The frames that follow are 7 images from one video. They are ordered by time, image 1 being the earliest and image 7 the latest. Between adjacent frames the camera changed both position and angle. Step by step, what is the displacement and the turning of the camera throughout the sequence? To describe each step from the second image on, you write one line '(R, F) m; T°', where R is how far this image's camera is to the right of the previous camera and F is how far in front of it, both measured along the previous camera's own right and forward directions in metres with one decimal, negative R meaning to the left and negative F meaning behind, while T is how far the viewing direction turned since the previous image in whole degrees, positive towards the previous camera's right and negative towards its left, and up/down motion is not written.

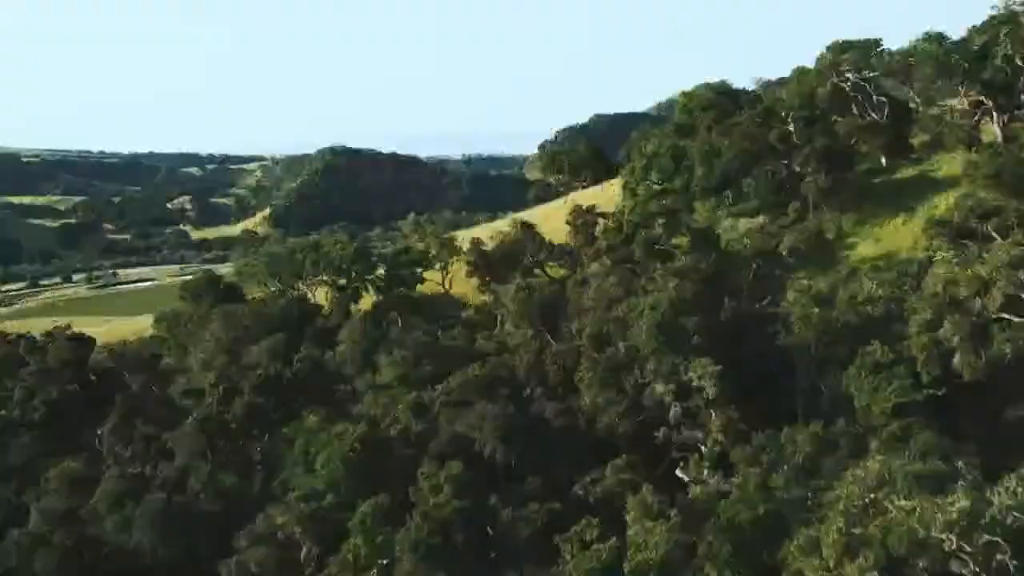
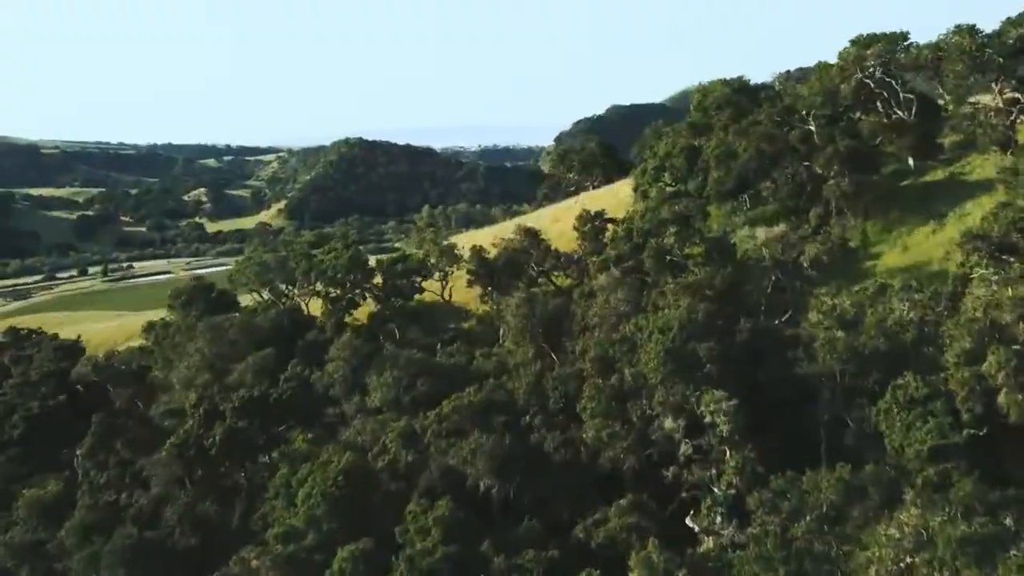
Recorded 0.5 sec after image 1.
(+0.6, +2.9) m; -1°
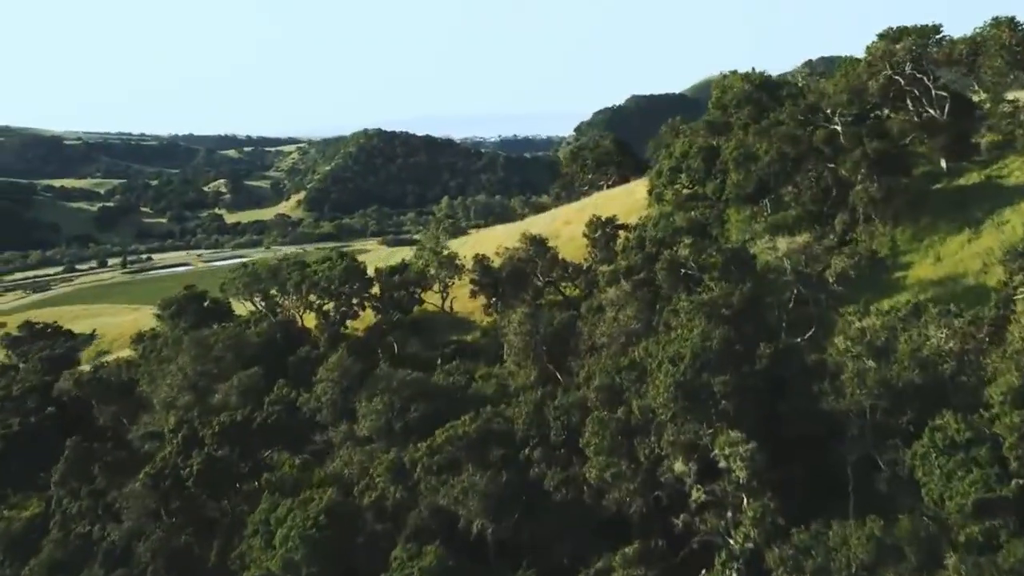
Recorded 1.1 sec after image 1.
(+0.7, +2.9) m; -1°
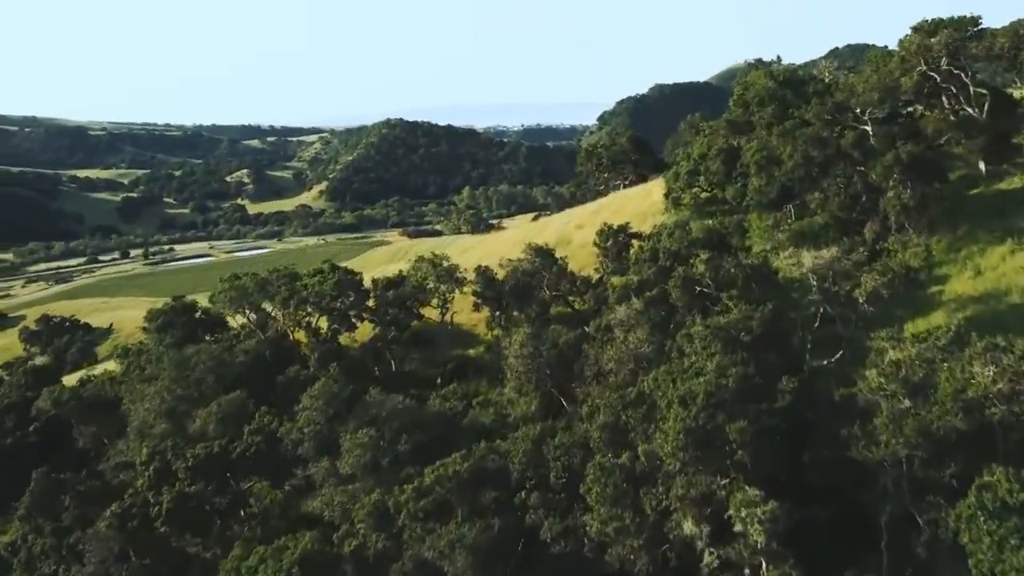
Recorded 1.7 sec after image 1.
(+0.8, +3.1) m; -1°
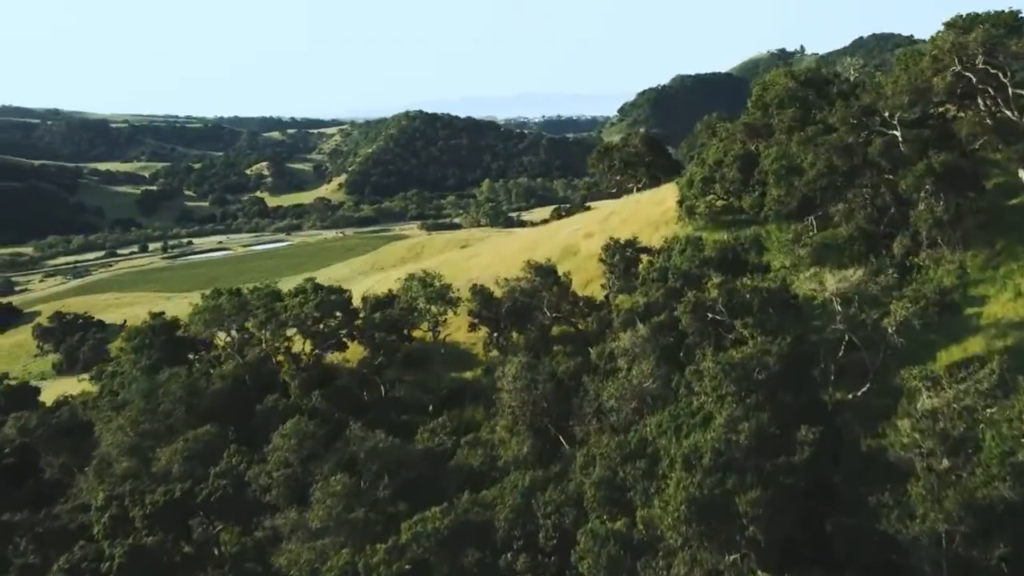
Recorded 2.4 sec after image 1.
(+0.9, +3.3) m; -1°
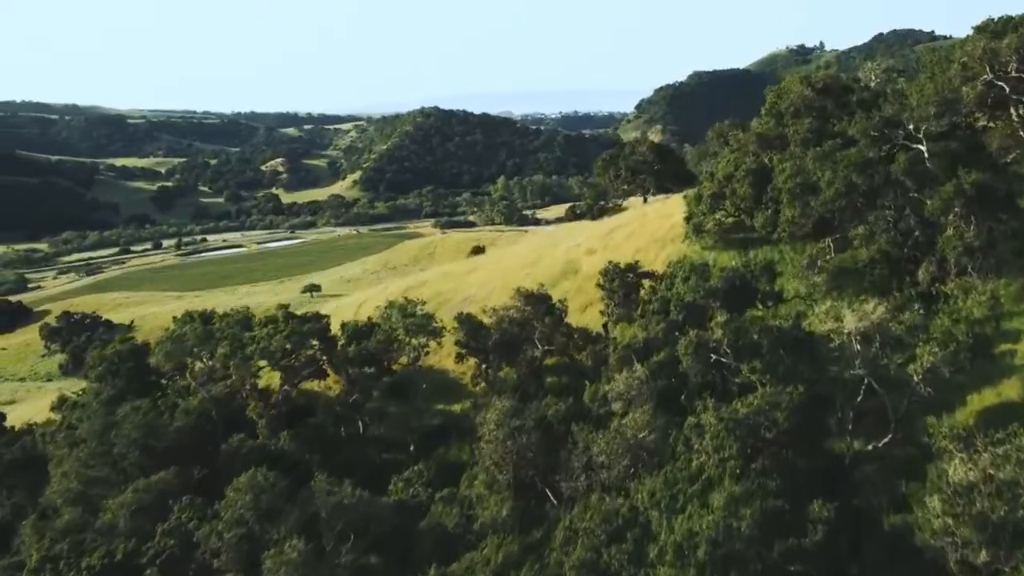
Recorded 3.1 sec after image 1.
(+1.0, +3.3) m; -1°
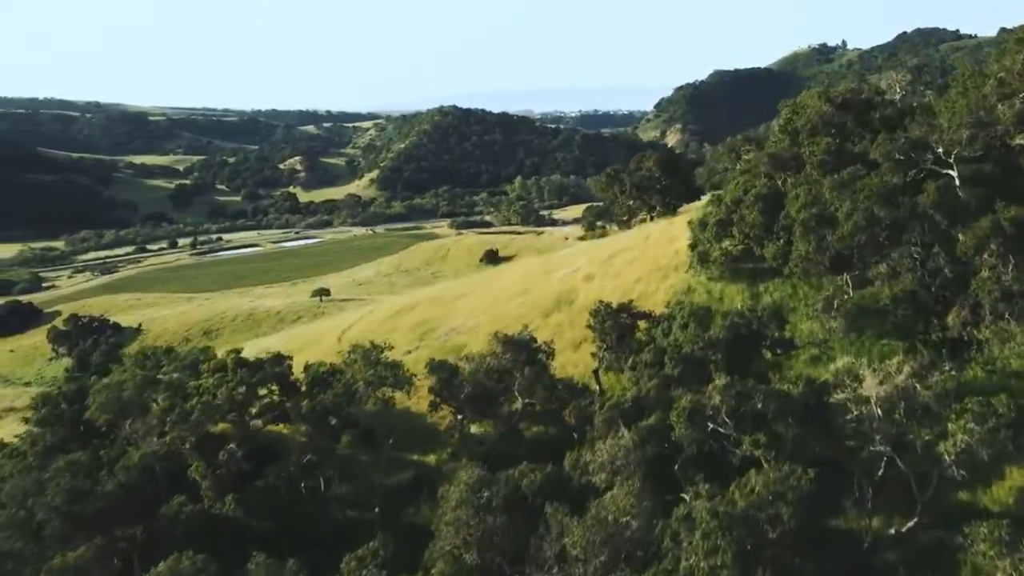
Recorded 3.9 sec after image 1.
(+1.3, +4.0) m; -1°
